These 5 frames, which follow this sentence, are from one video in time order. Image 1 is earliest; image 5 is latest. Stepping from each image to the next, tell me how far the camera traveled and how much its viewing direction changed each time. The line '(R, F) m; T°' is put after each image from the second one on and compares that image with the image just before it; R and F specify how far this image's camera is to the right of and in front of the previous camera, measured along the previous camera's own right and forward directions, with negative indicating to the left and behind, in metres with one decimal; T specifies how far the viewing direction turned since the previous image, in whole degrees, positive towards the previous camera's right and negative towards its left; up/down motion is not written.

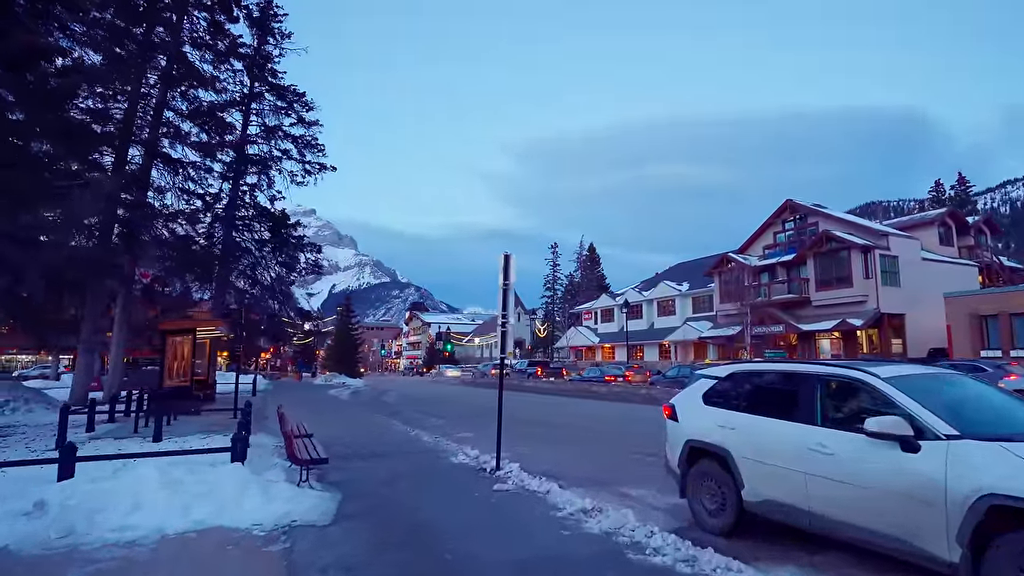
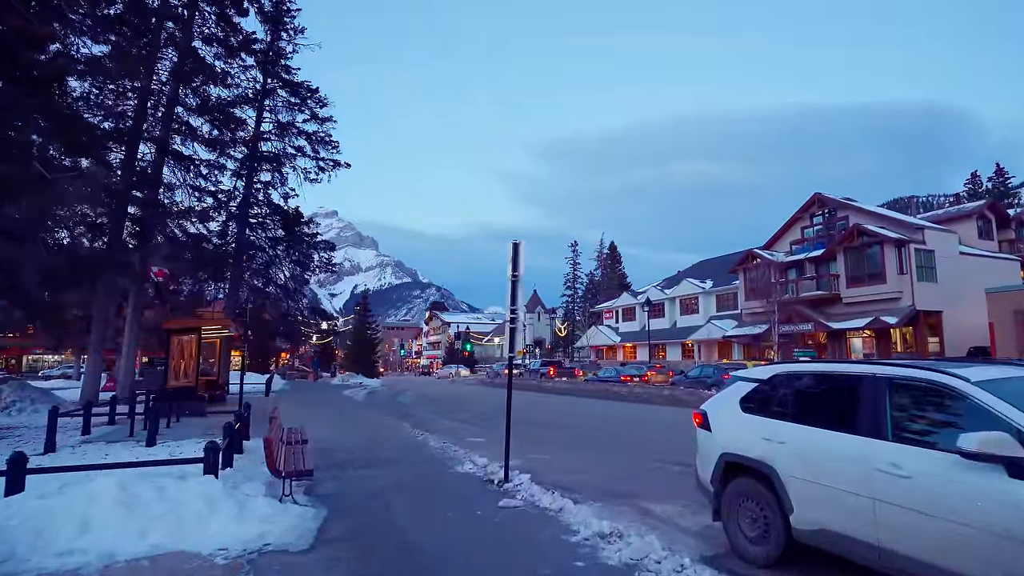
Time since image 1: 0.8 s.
(+0.1, +0.7) m; -2°
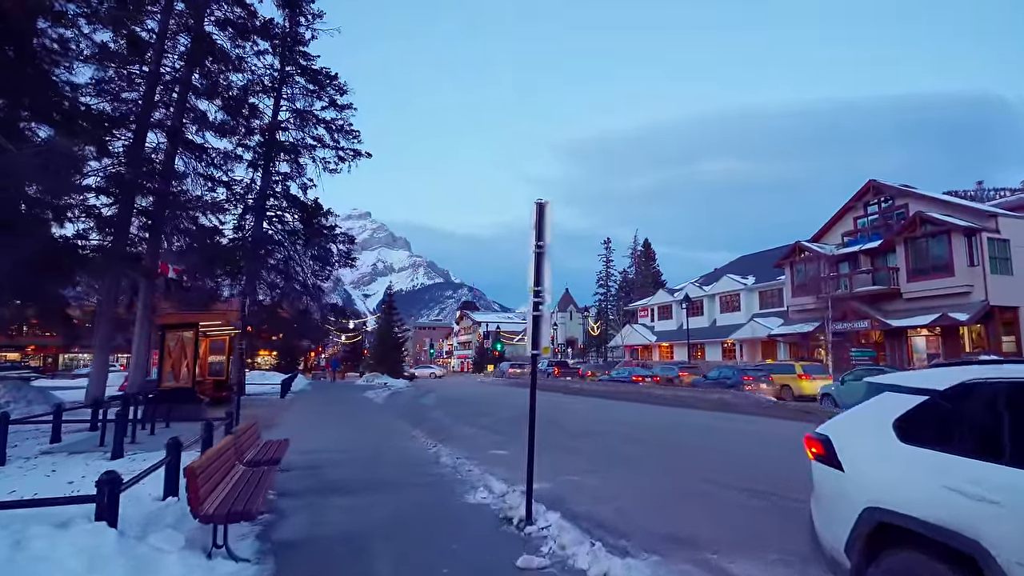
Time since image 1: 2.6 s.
(+0.1, +1.6) m; -3°
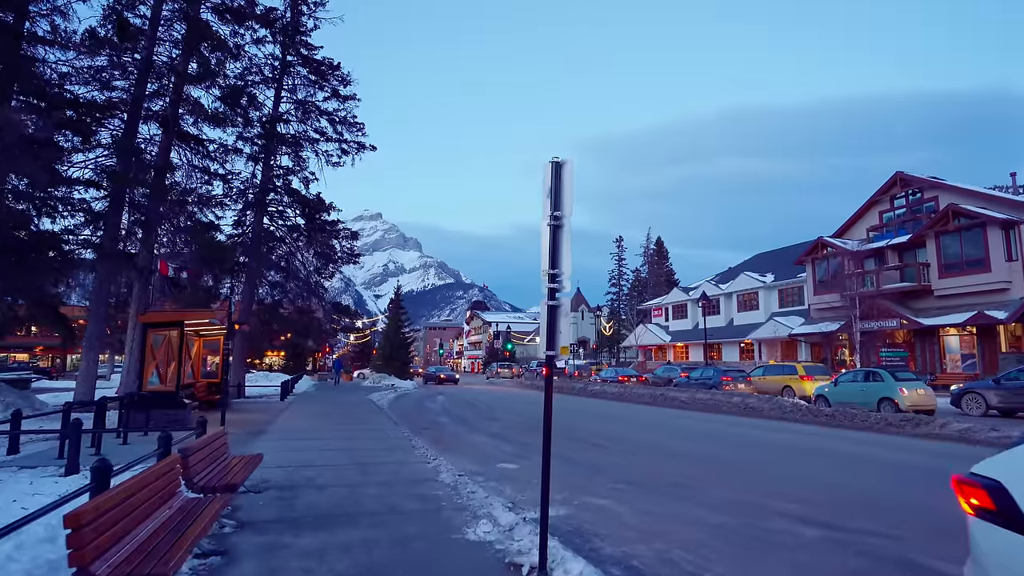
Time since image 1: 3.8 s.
(0.0, +1.1) m; -1°
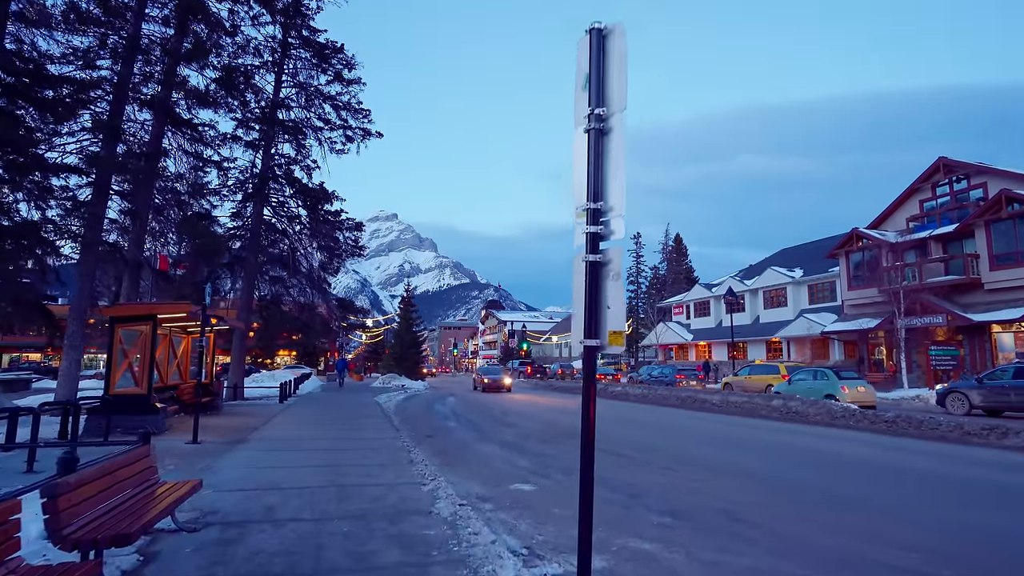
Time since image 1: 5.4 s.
(0.0, +1.5) m; -1°
